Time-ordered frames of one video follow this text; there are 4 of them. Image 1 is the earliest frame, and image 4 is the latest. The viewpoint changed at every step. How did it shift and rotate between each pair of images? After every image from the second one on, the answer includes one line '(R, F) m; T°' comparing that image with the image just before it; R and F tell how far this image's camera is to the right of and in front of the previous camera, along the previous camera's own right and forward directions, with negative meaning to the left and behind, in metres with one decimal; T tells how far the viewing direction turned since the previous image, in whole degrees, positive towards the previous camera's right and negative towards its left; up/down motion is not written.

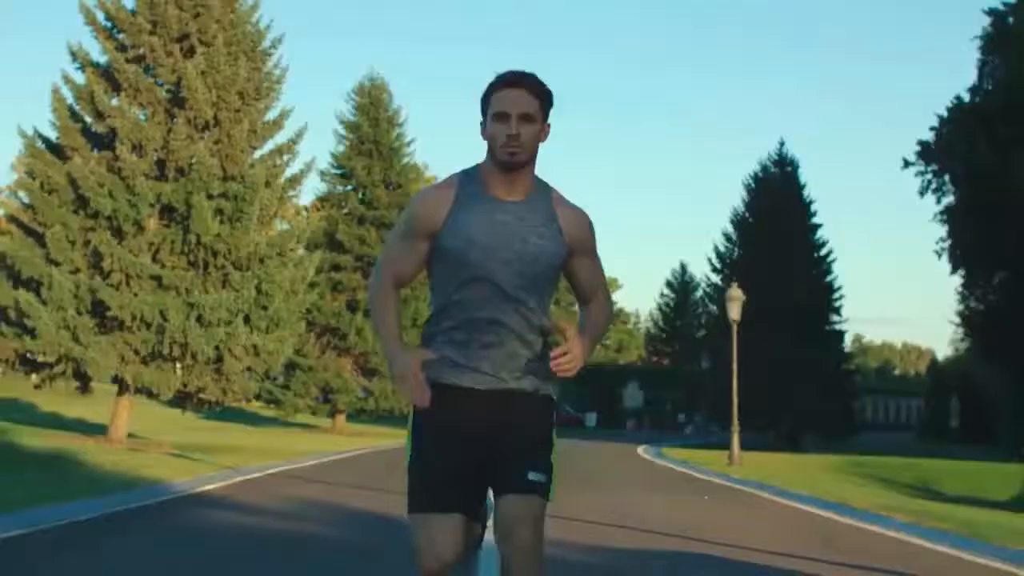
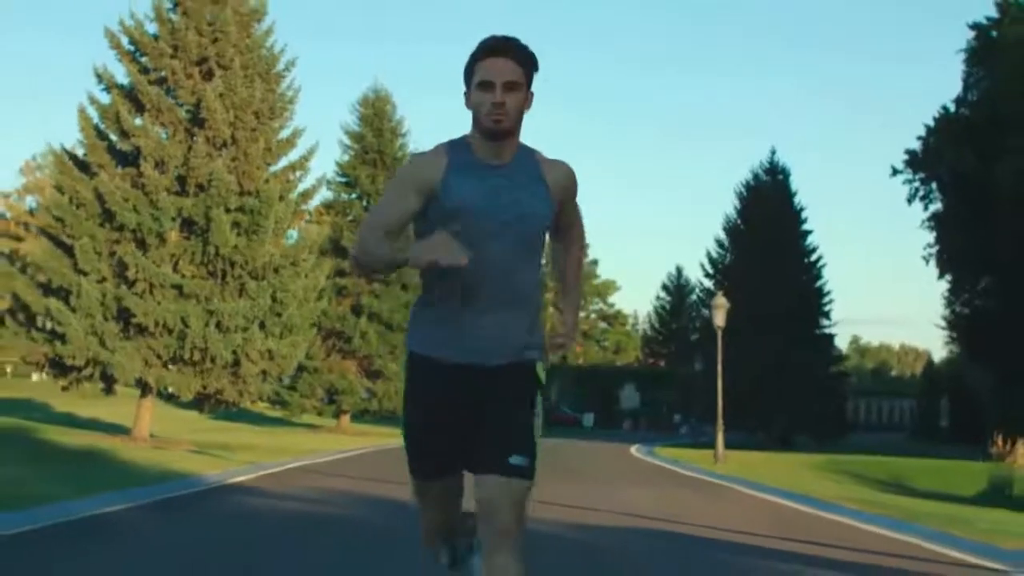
(0.0, -1.4) m; 0°
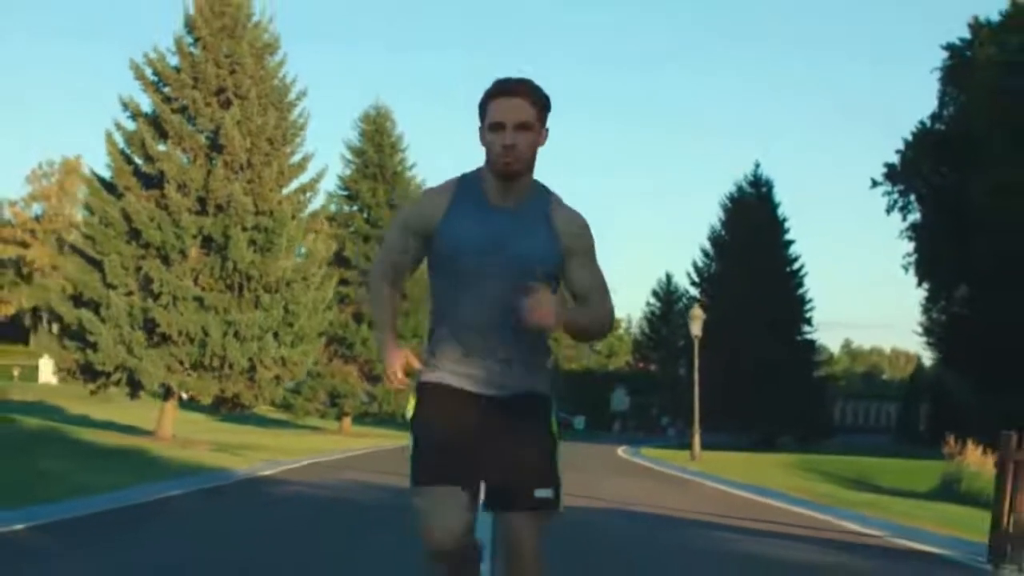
(0.0, -2.0) m; 0°
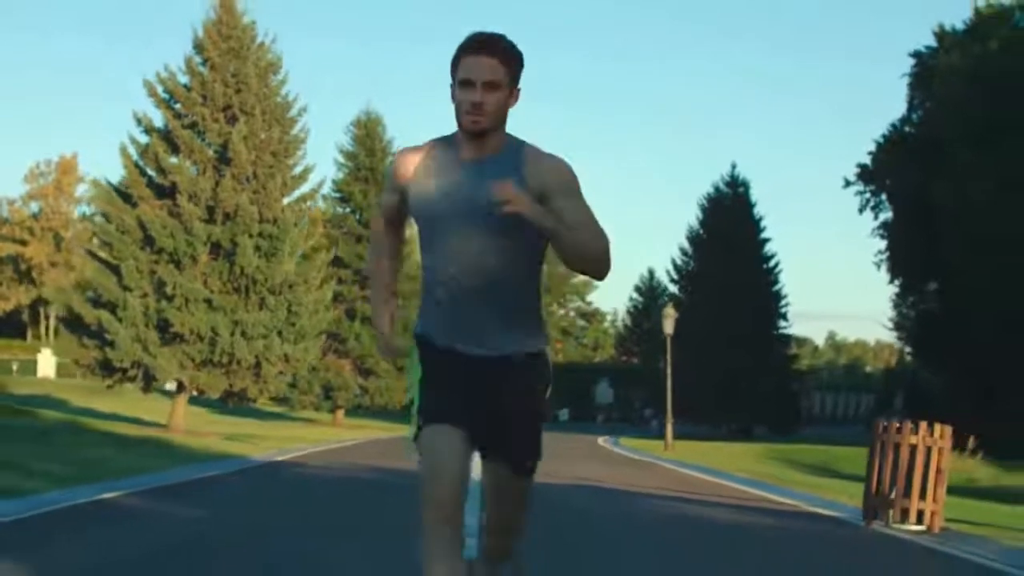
(0.0, -2.0) m; +1°
